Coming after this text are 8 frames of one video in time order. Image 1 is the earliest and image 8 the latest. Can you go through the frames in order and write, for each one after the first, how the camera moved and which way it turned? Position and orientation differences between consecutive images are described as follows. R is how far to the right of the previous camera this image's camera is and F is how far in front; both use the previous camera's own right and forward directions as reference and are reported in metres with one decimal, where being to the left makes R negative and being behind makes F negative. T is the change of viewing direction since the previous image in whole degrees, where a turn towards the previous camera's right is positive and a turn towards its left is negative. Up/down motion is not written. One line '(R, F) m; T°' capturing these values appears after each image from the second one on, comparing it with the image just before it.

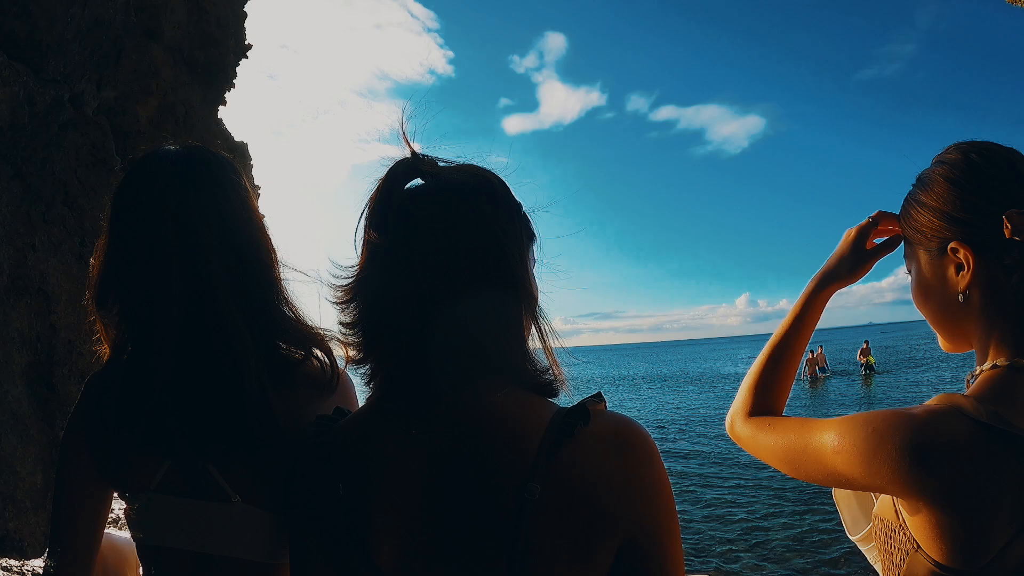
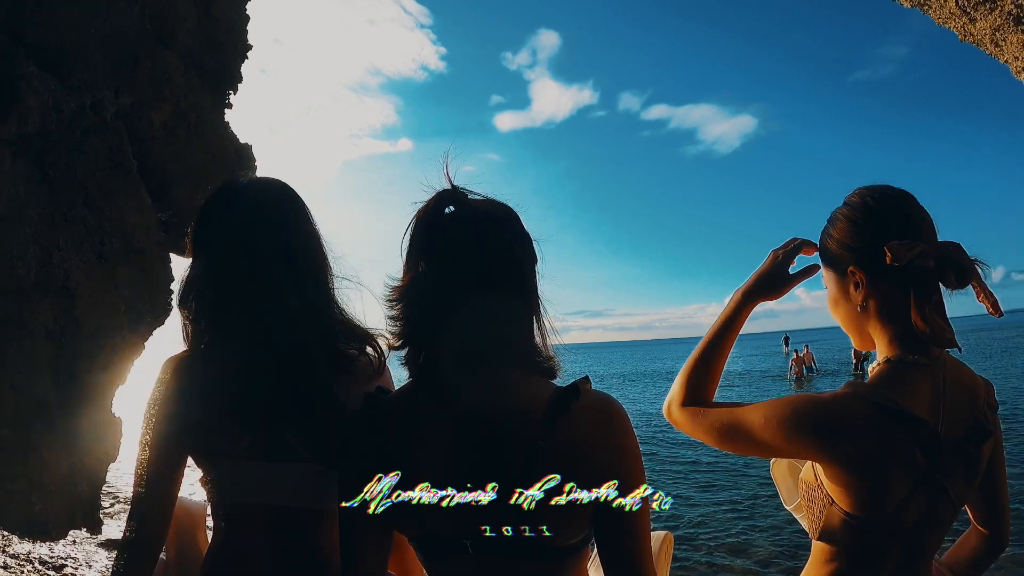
(-0.1, -0.3) m; +1°
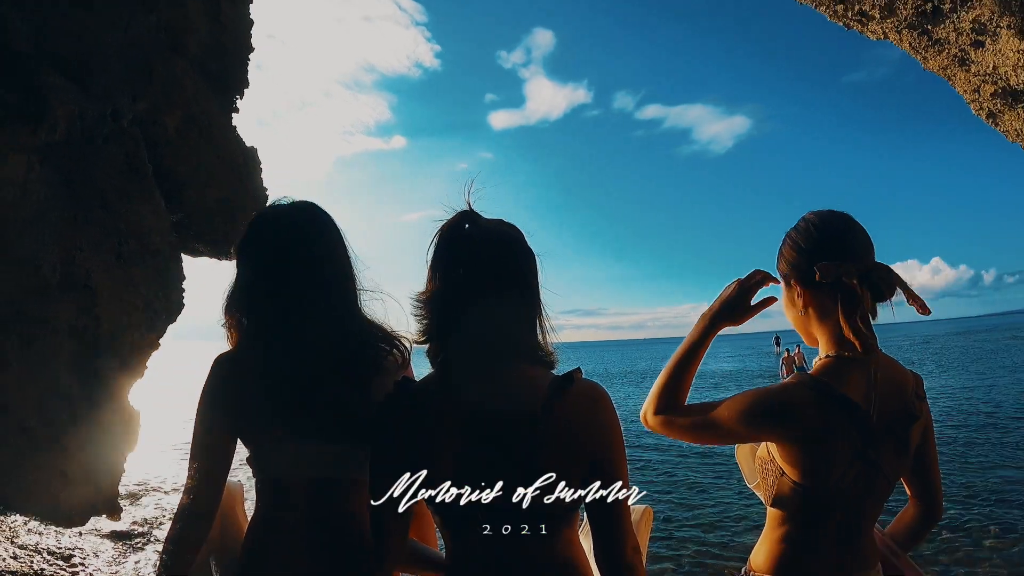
(-0.1, -0.3) m; +1°
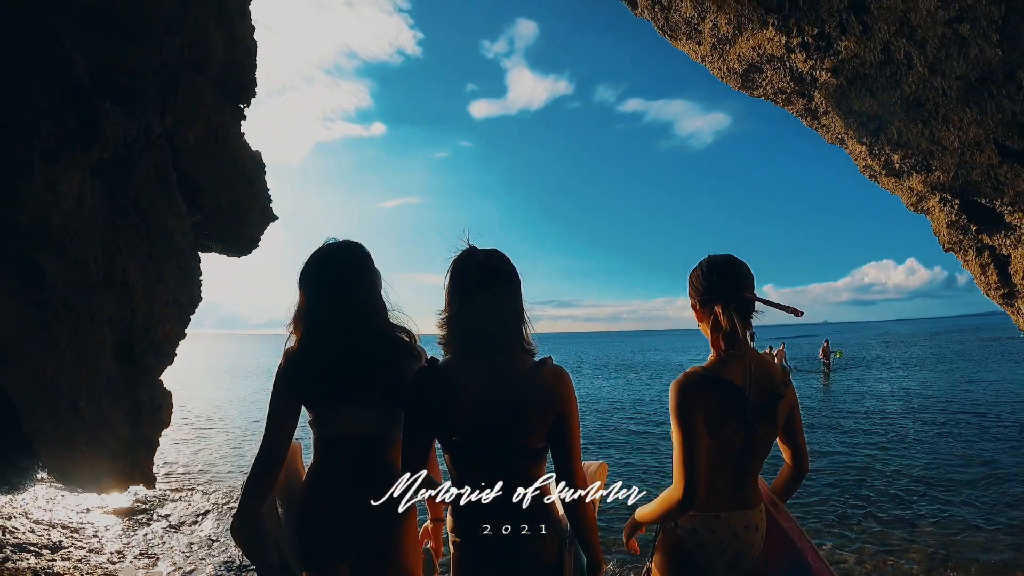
(-0.1, -0.8) m; +2°
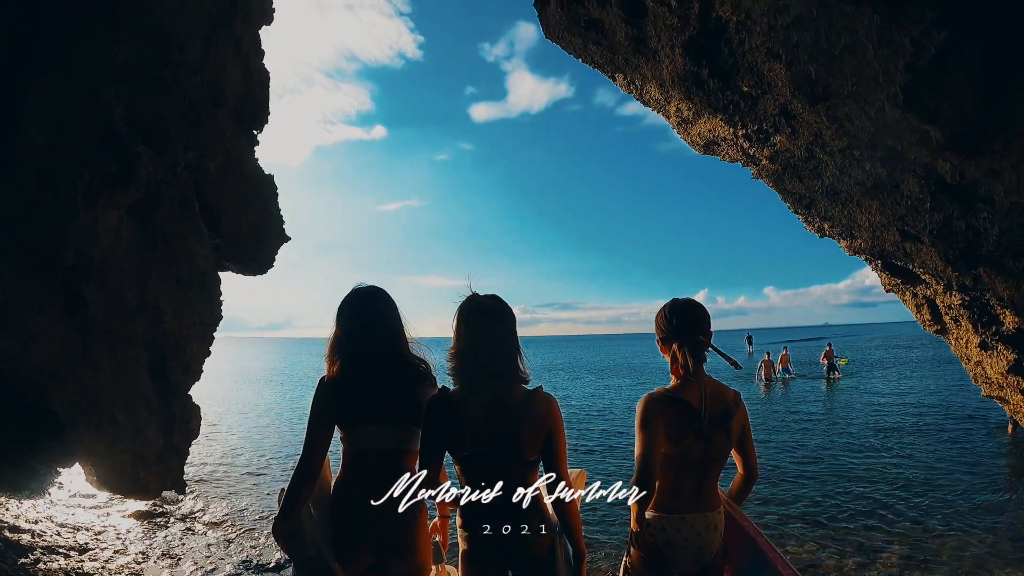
(0.0, -0.6) m; 0°
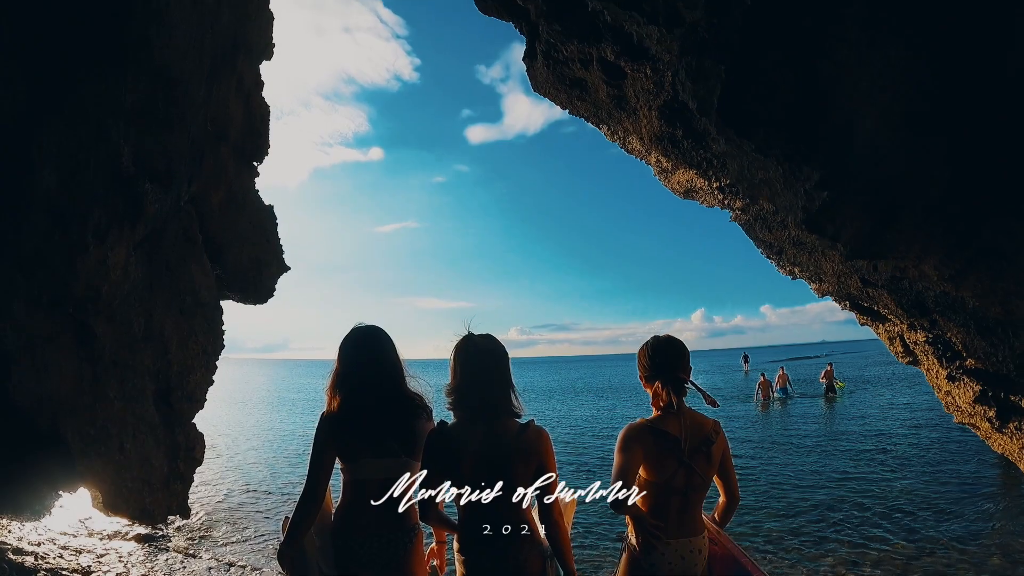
(0.0, -0.2) m; 0°
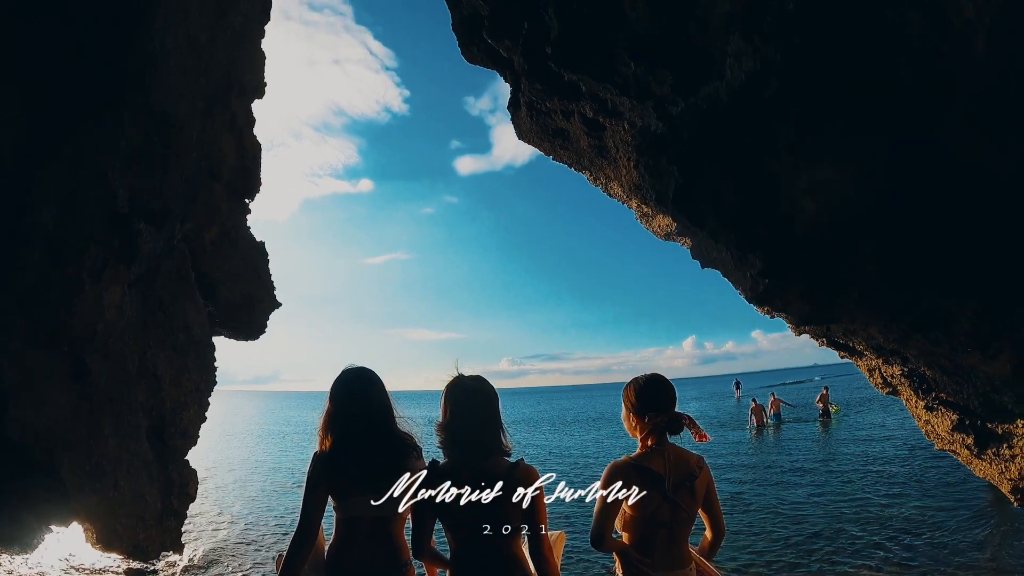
(0.0, -0.1) m; +1°
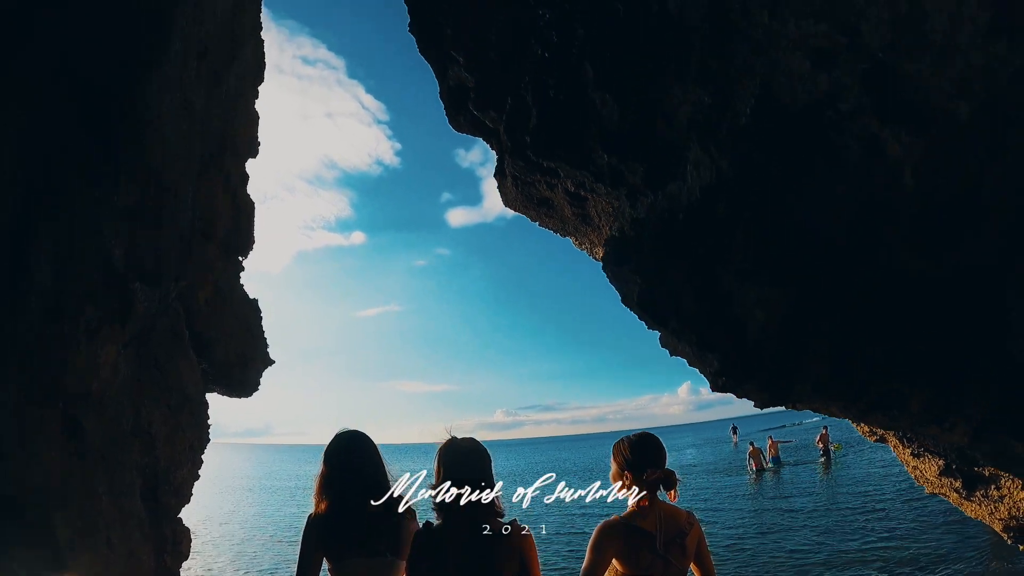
(0.0, -0.2) m; +1°
